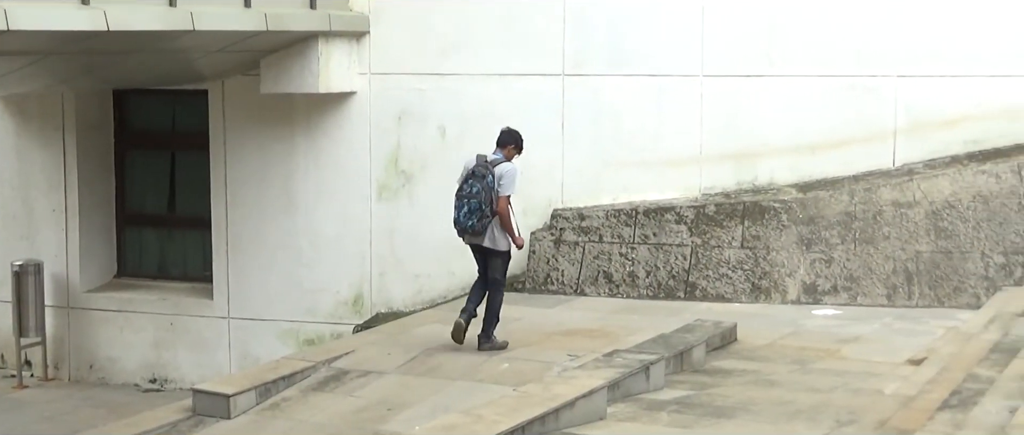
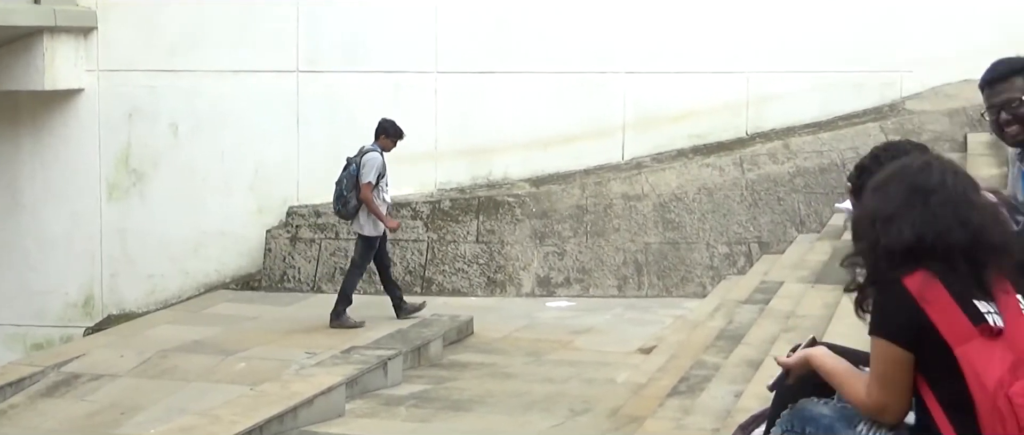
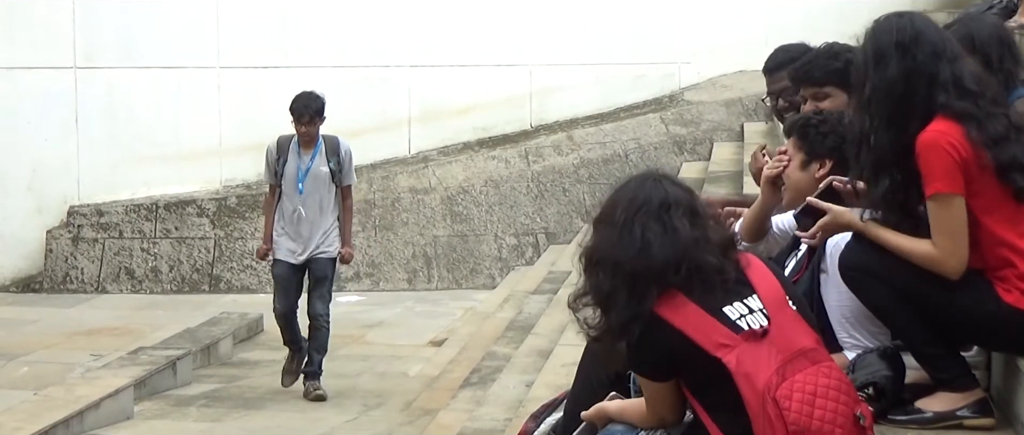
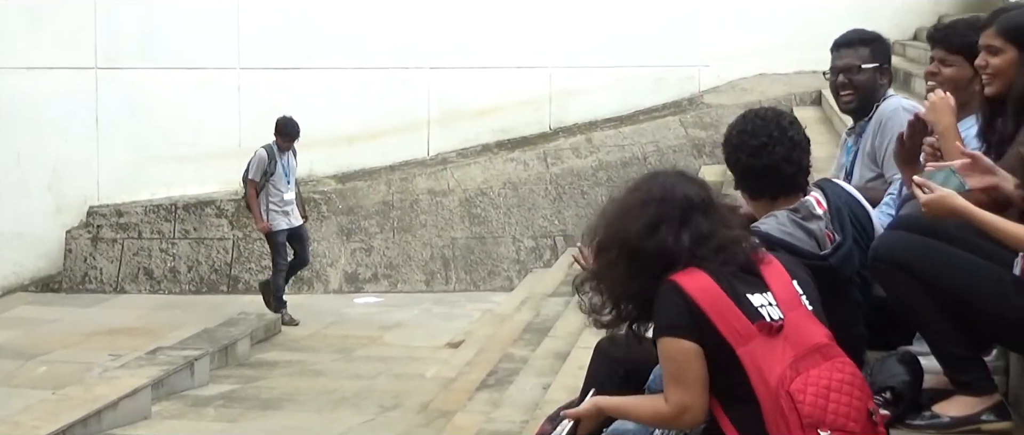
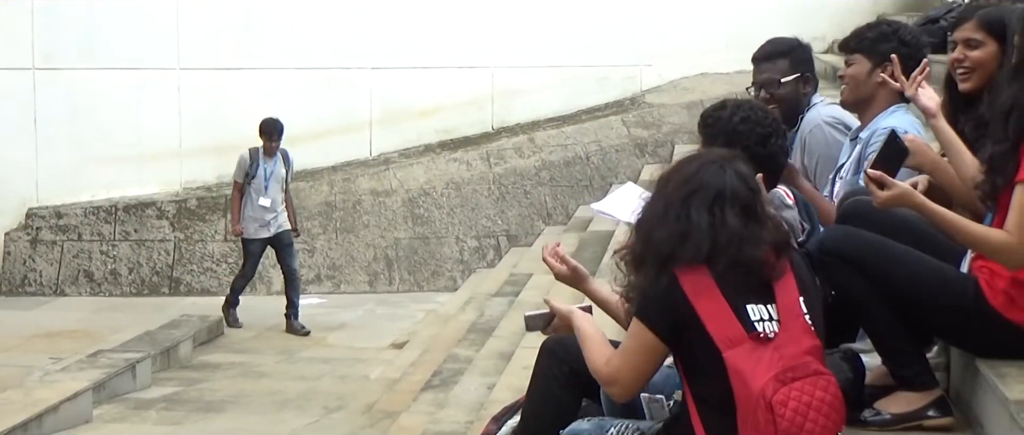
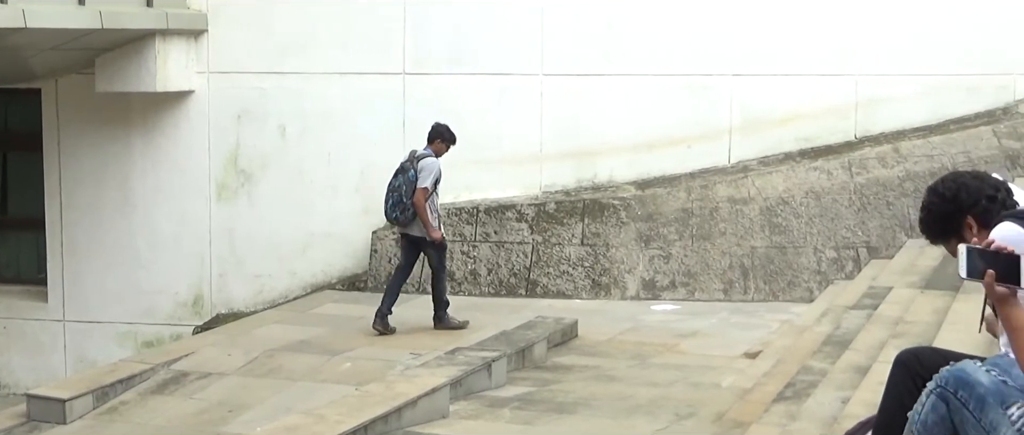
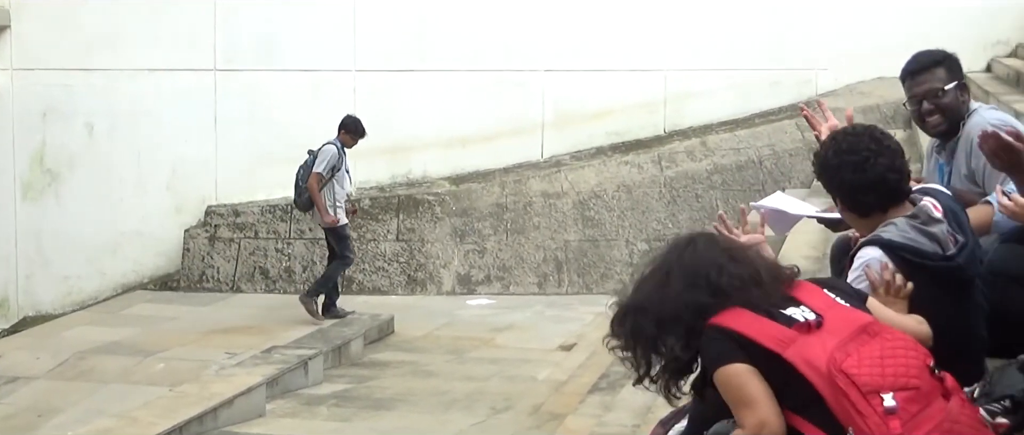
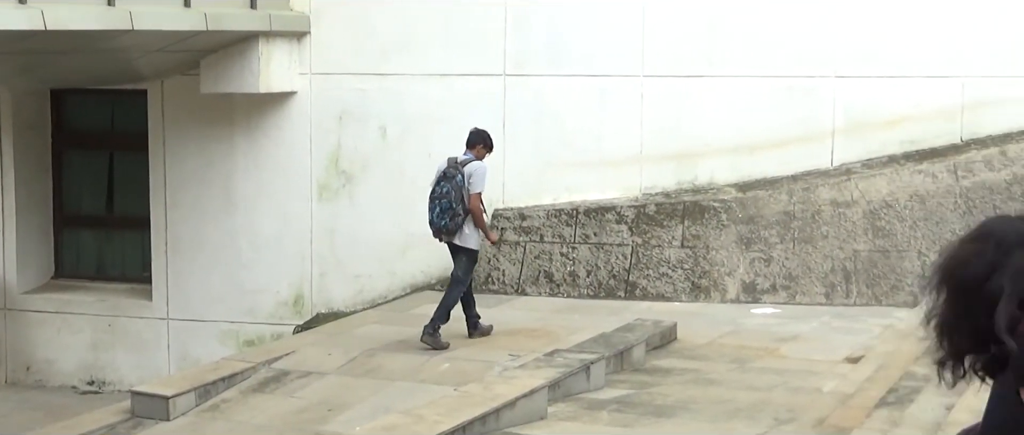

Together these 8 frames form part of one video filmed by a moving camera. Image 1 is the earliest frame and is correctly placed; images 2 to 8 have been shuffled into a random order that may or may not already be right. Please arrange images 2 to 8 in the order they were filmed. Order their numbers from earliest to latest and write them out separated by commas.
8, 6, 2, 7, 4, 5, 3
